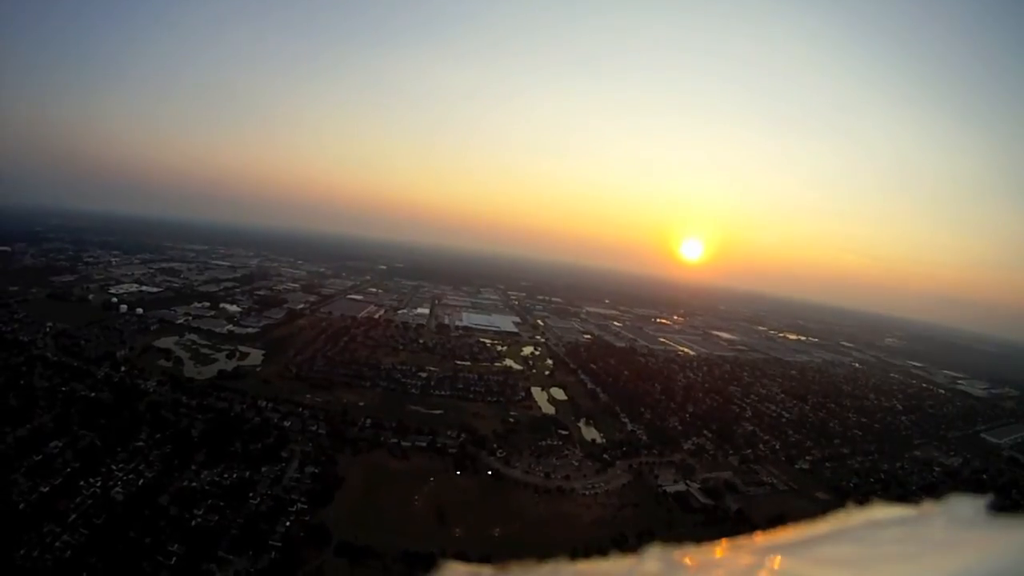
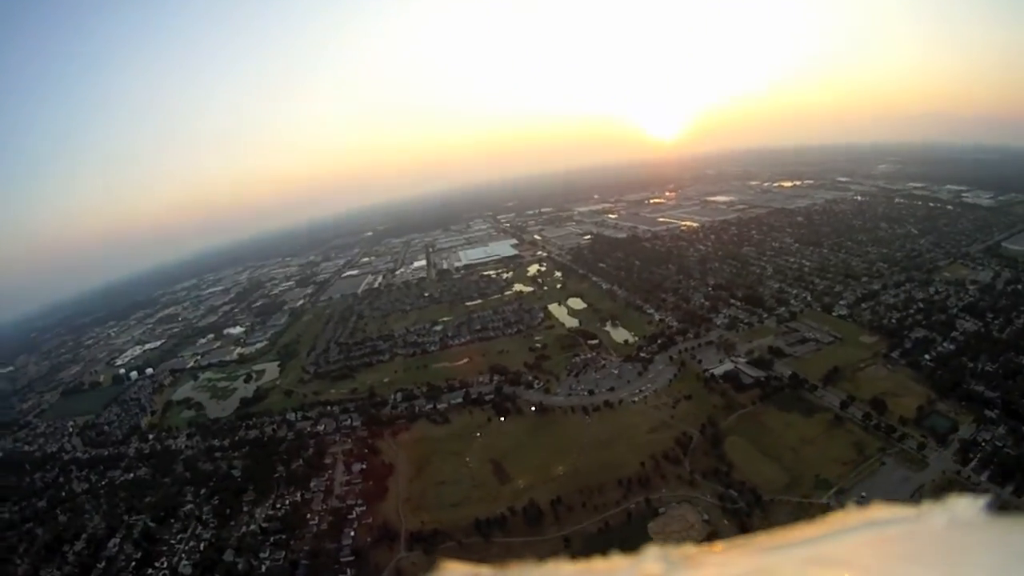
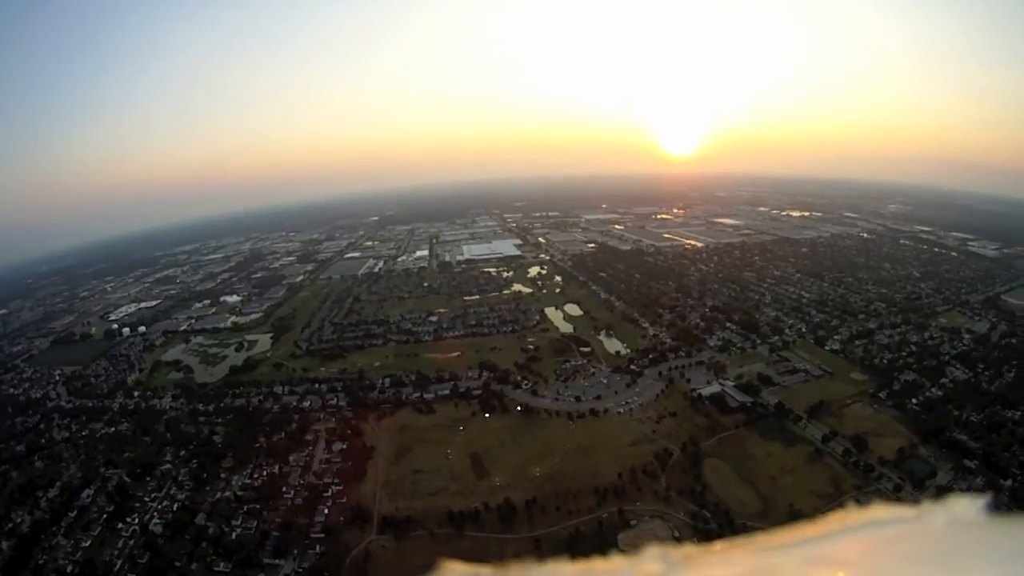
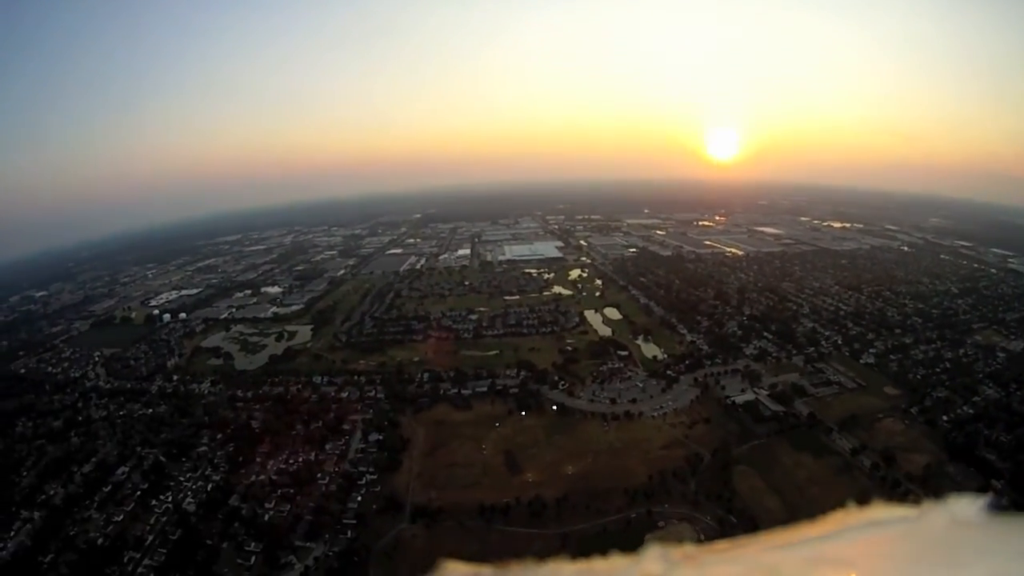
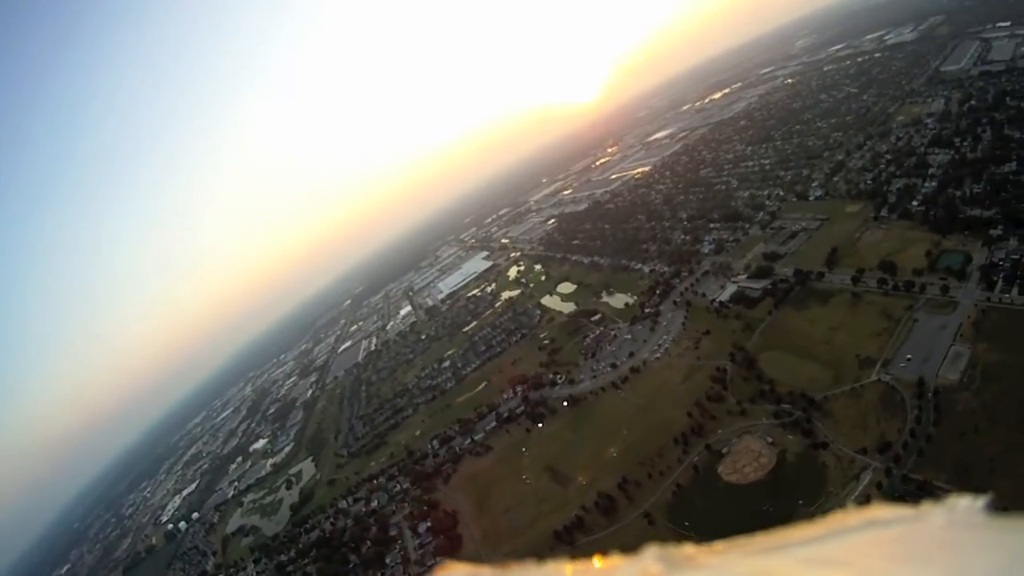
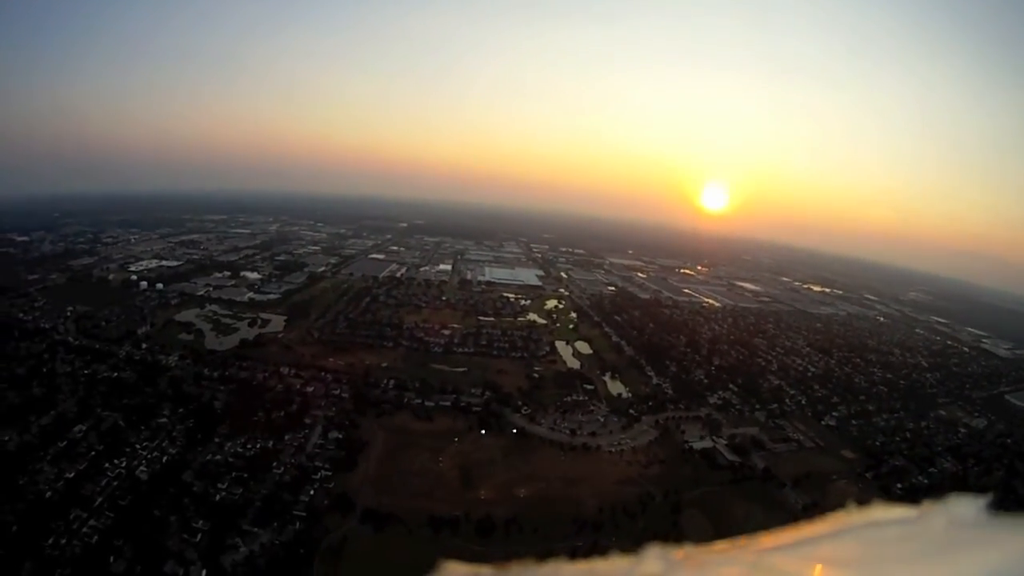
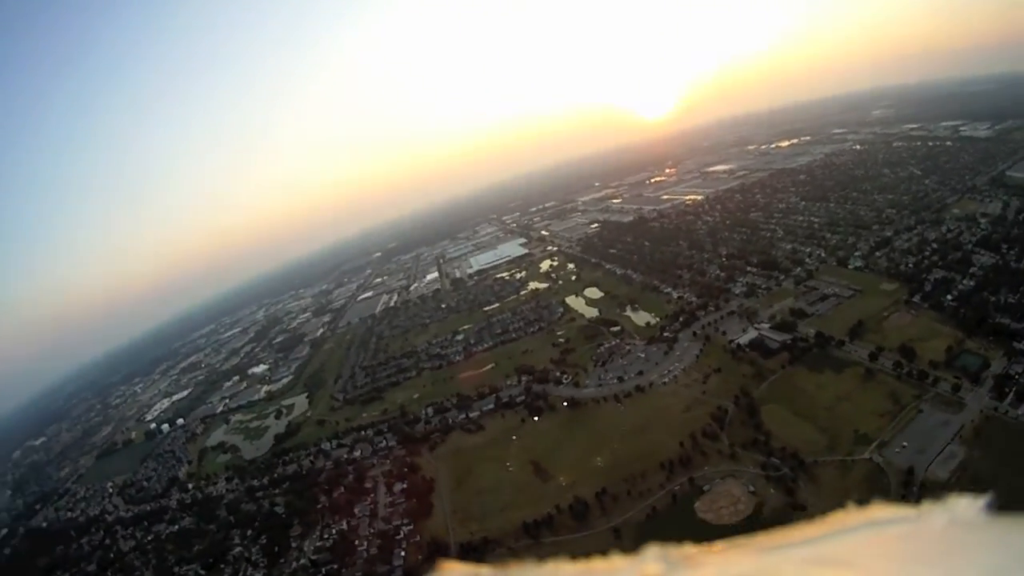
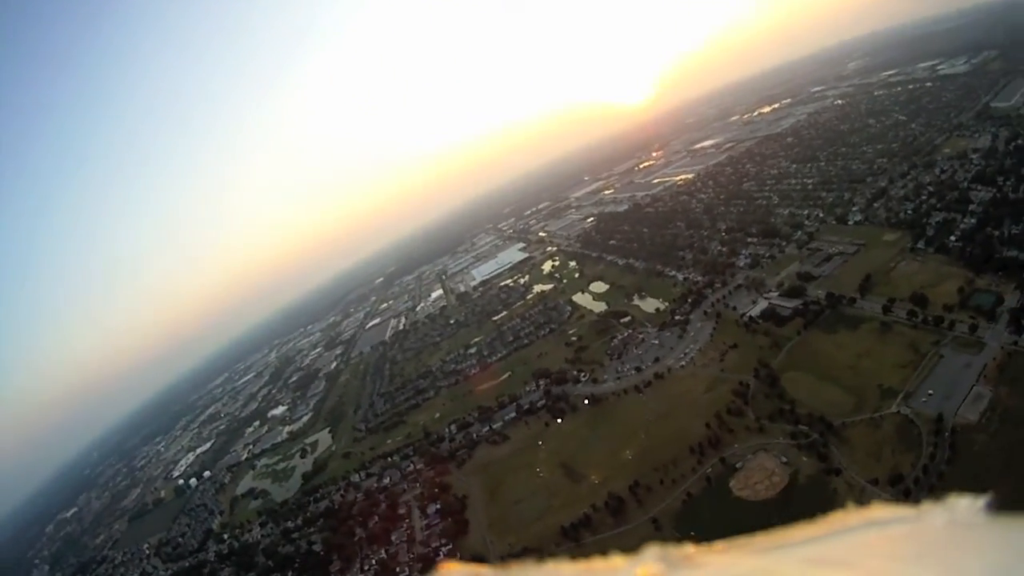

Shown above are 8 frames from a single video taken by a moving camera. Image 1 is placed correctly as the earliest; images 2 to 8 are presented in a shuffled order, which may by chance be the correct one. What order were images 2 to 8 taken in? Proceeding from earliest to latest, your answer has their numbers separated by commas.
6, 4, 3, 2, 7, 8, 5
